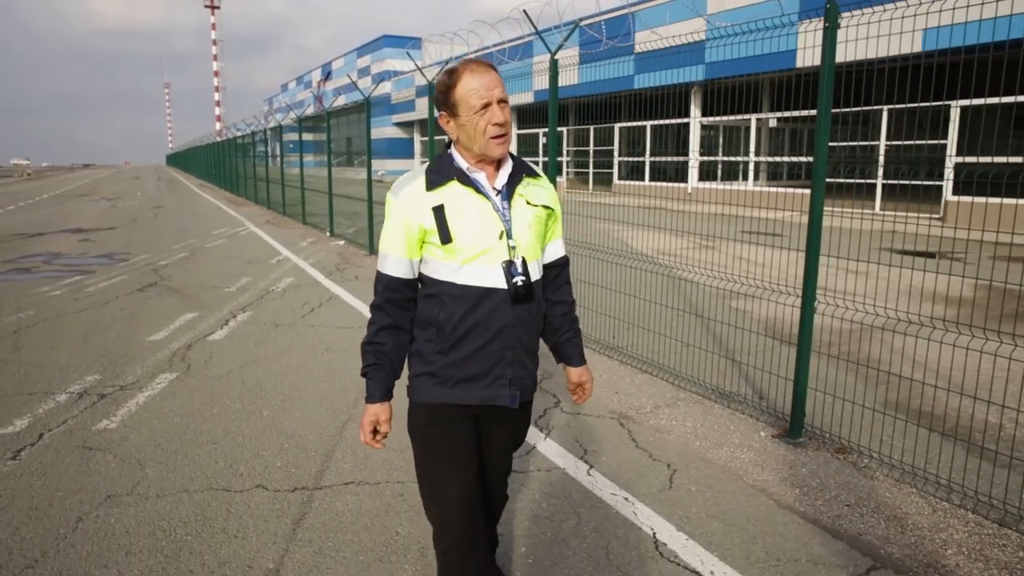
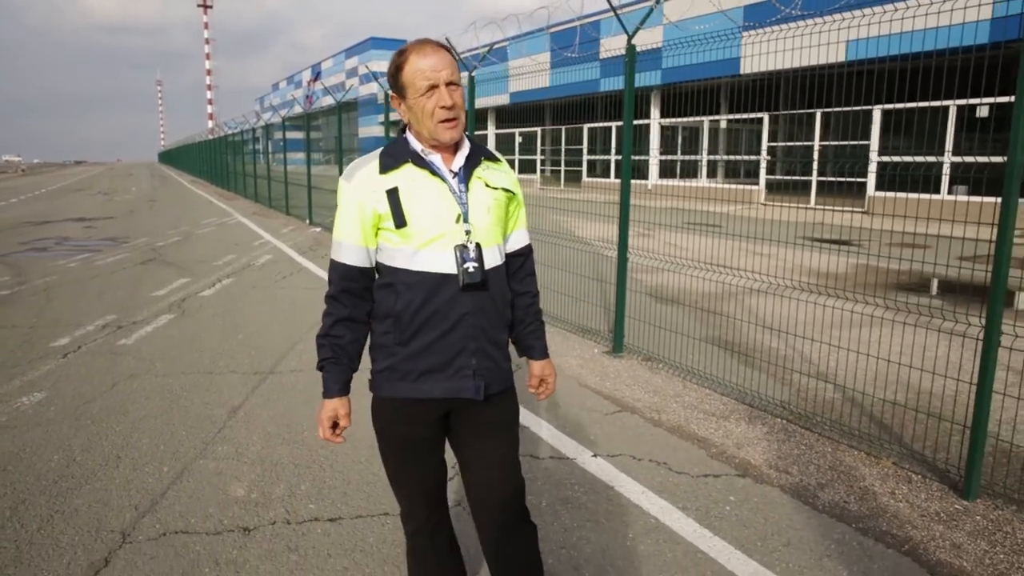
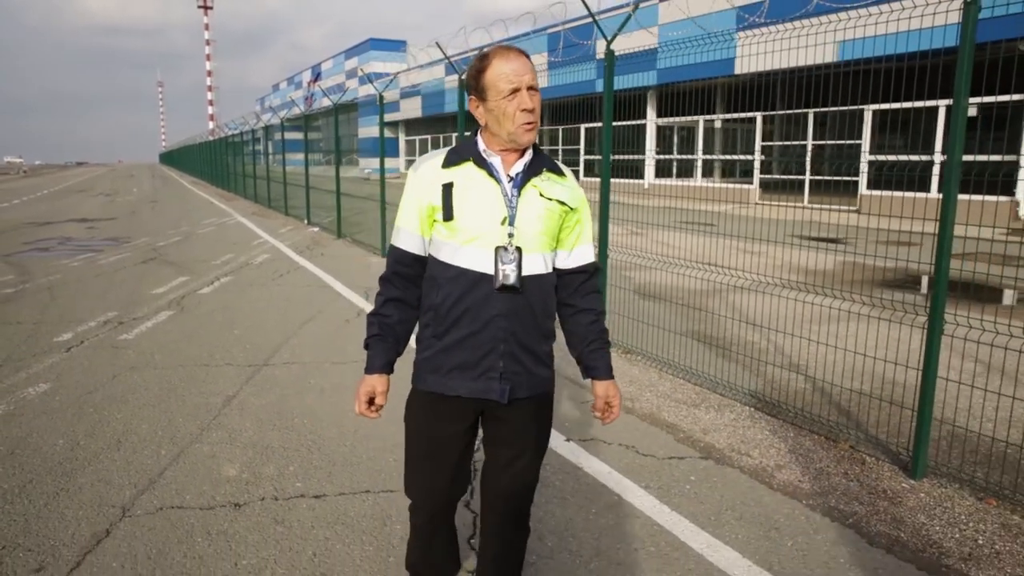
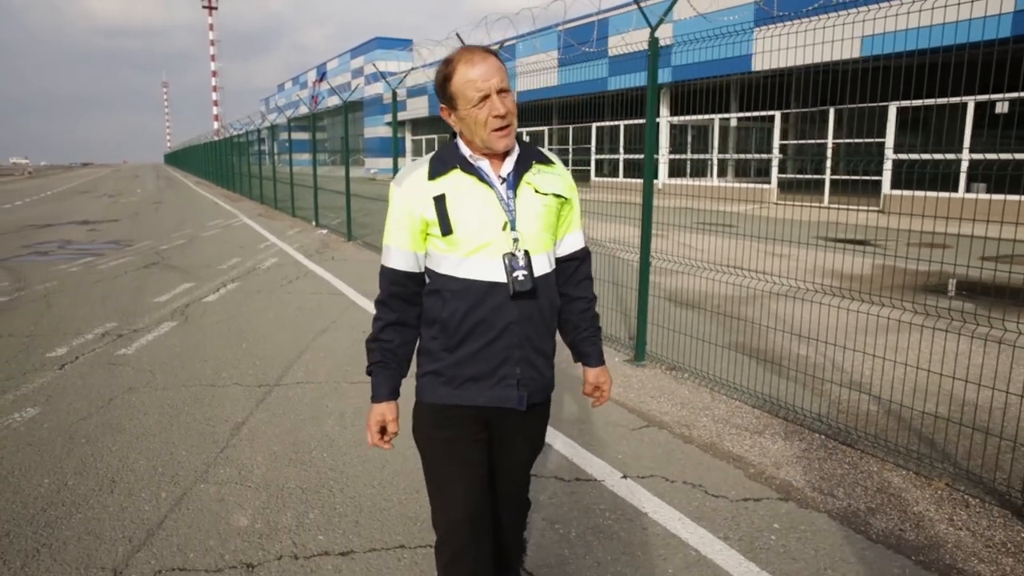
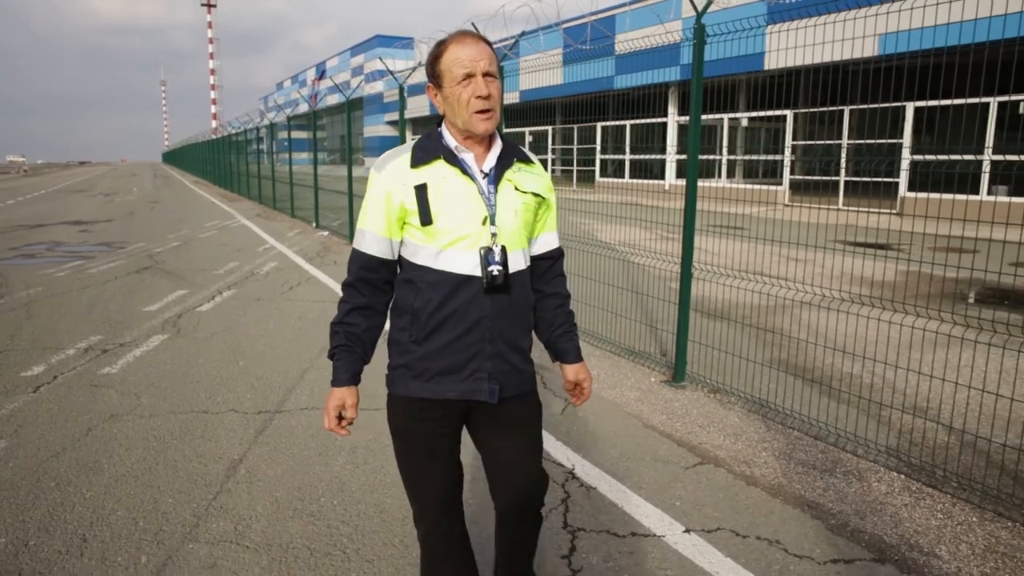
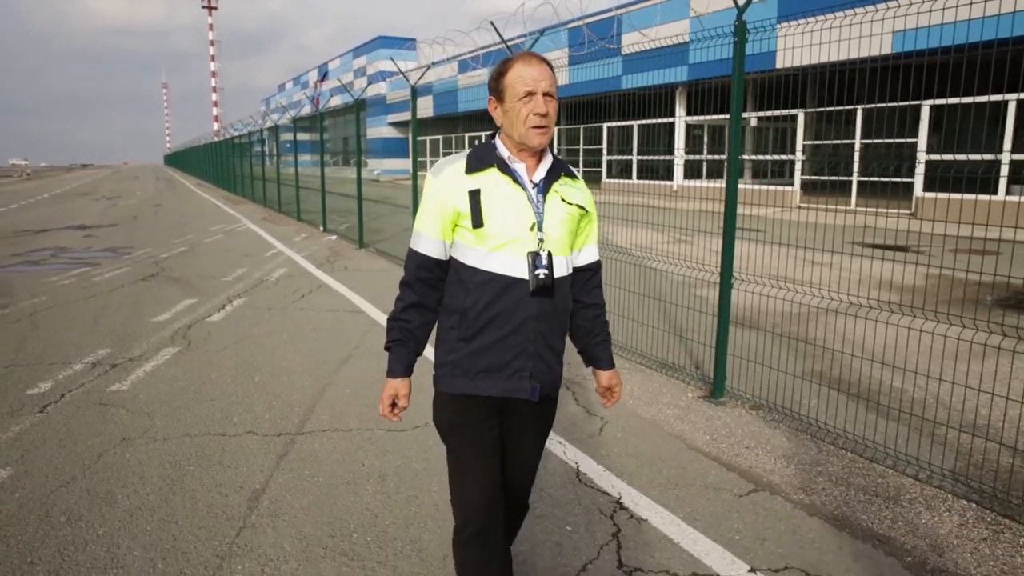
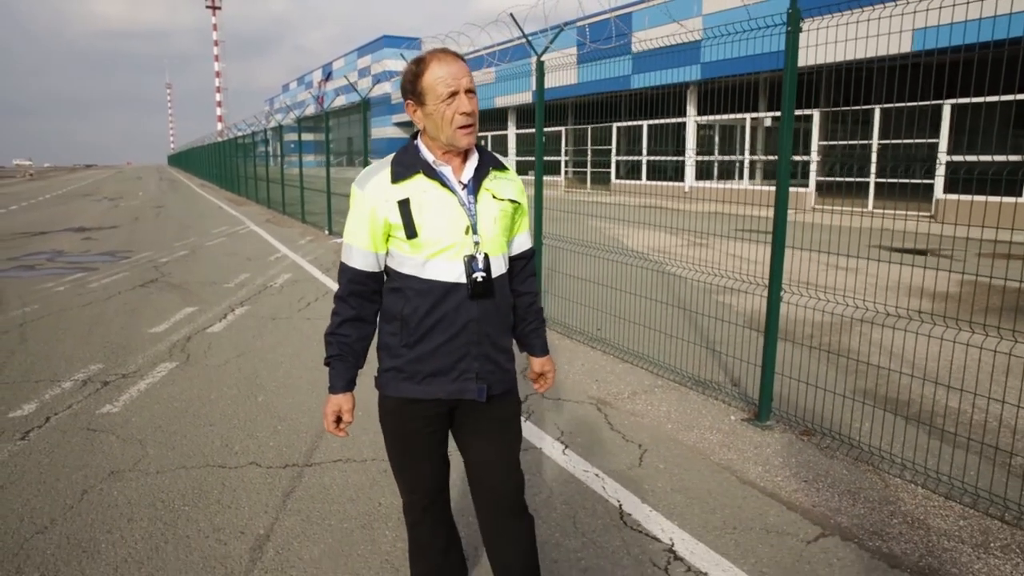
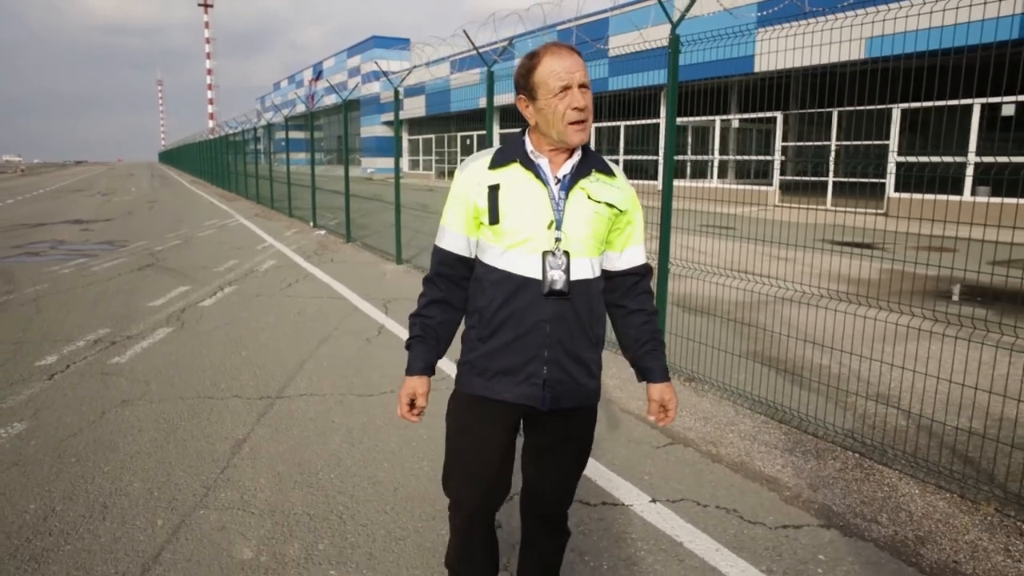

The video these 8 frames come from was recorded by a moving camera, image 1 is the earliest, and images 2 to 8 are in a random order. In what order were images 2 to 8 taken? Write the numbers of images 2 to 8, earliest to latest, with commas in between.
7, 6, 5, 8, 4, 2, 3
